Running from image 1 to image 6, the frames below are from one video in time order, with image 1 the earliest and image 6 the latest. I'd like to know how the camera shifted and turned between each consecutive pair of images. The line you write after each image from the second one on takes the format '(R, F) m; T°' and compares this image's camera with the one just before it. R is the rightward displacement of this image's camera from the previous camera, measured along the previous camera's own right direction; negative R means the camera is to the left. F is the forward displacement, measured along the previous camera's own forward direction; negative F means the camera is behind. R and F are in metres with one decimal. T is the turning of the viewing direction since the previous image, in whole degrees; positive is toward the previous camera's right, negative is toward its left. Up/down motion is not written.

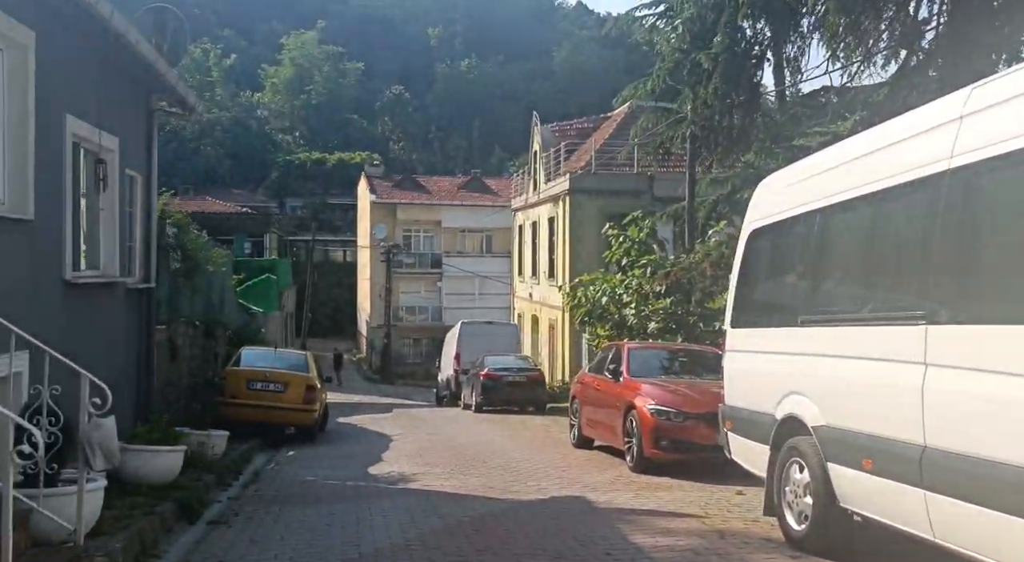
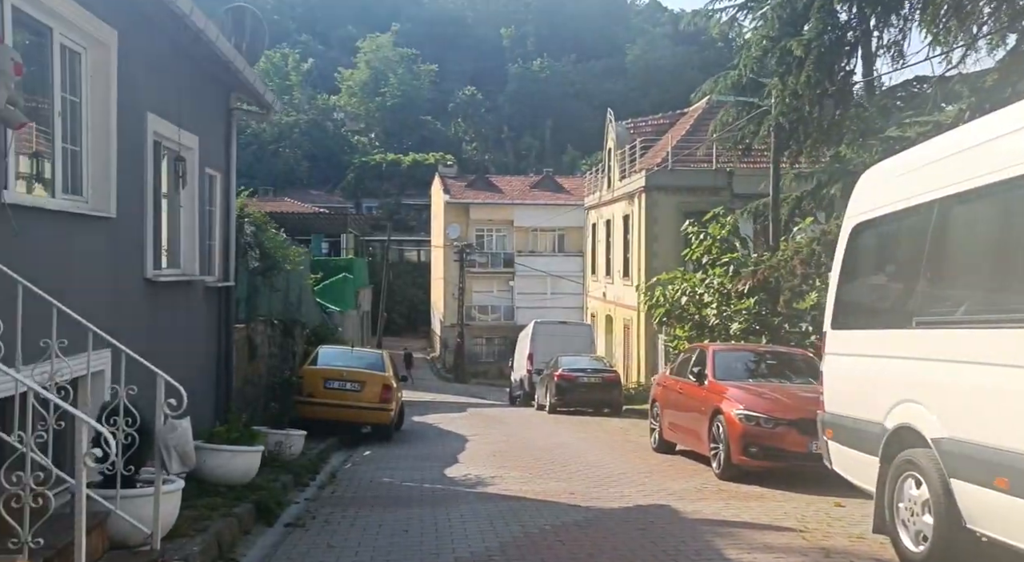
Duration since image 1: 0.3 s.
(-0.1, +0.3) m; -3°
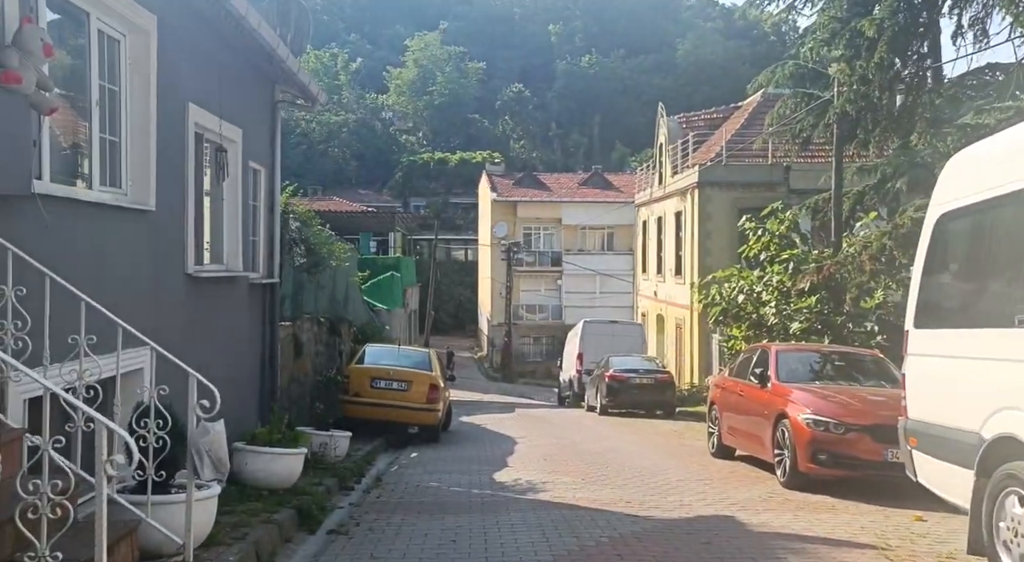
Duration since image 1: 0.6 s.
(-0.1, +0.5) m; -2°
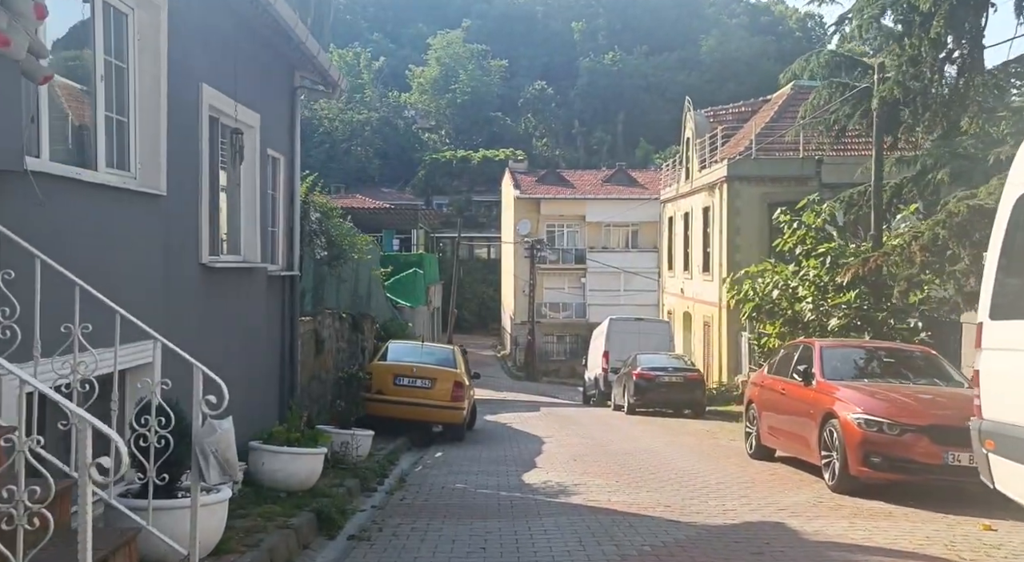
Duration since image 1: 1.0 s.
(-0.1, +0.6) m; -1°
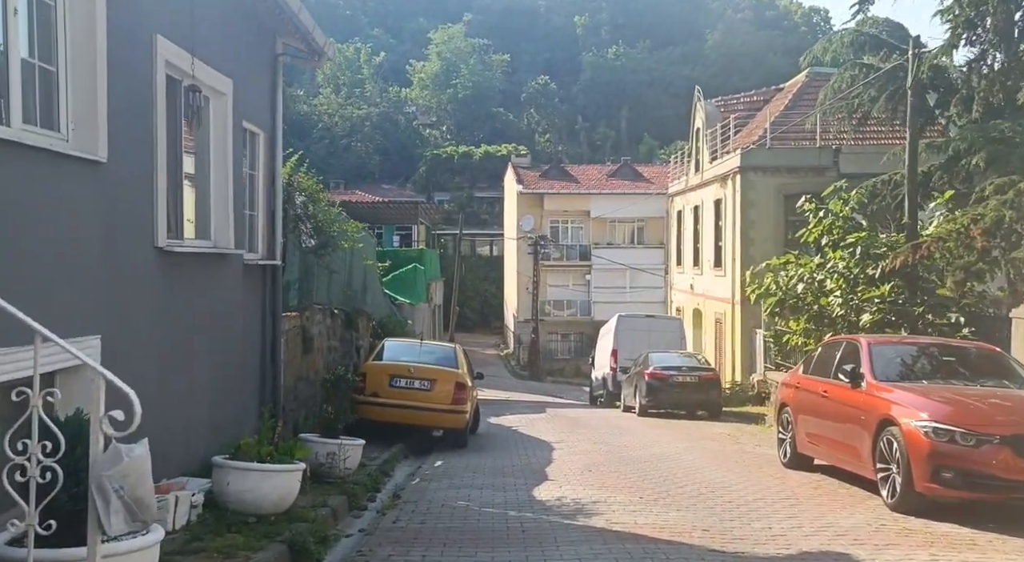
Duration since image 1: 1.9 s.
(-0.1, +1.4) m; 0°
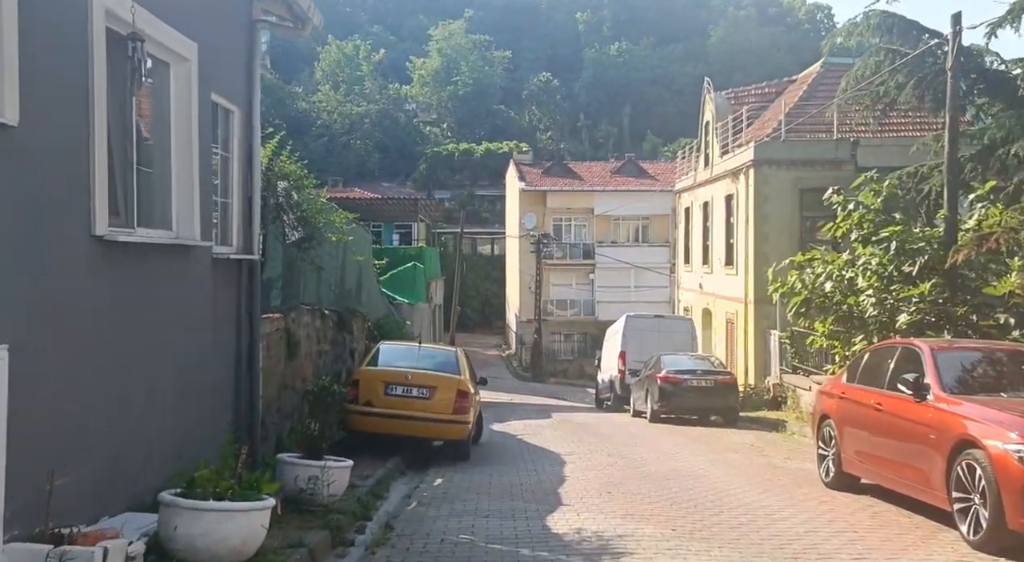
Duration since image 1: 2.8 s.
(-0.1, +1.4) m; 0°
